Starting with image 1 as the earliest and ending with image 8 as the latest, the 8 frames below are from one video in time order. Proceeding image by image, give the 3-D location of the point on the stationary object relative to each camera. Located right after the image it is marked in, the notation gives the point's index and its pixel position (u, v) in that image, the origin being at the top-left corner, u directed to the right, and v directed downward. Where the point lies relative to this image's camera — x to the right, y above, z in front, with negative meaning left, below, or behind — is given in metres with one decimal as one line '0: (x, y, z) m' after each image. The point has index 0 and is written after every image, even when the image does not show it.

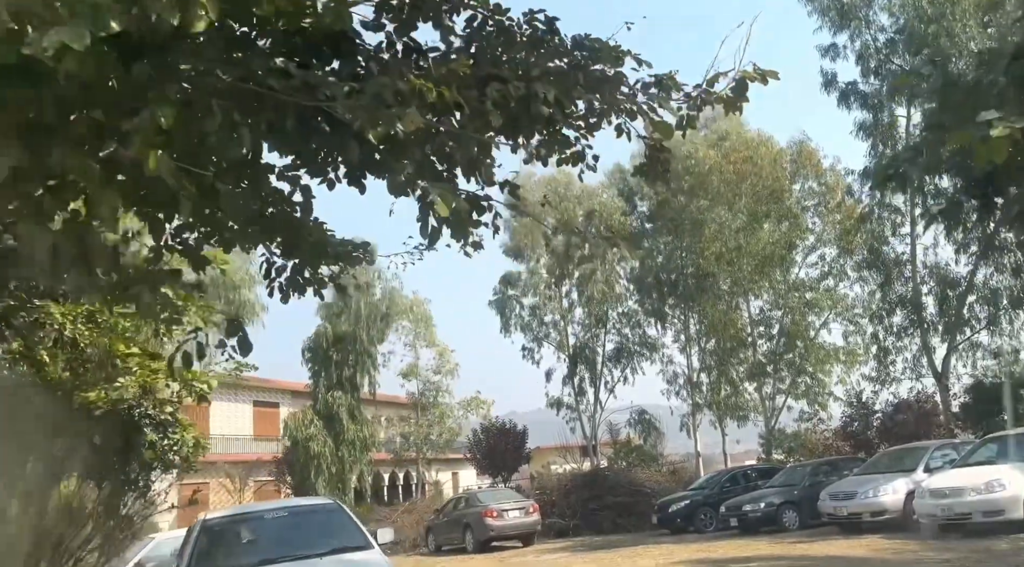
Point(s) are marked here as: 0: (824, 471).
0: (+6.4, -3.9, +17.8) m
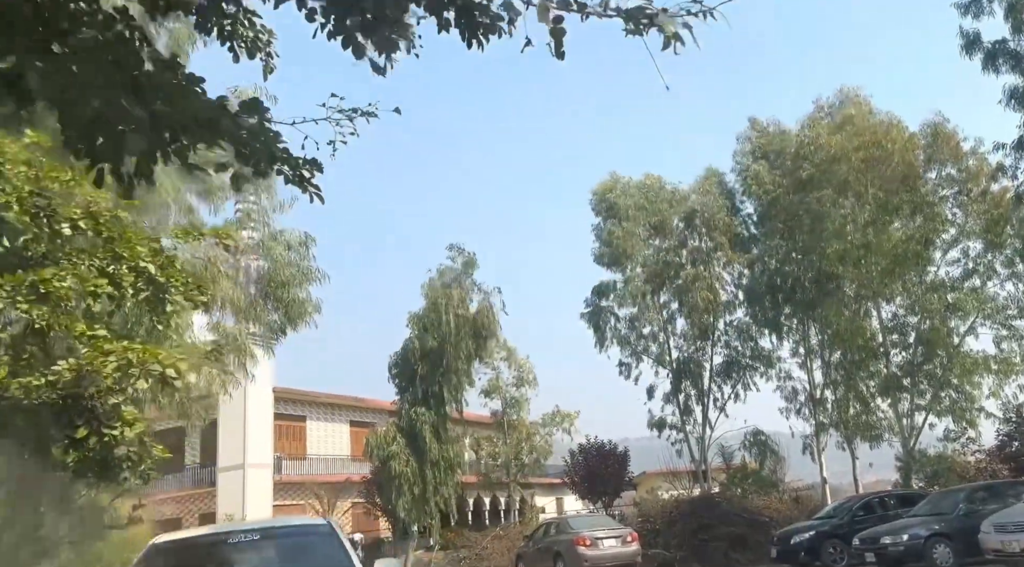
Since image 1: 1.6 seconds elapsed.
0: (+8.0, -3.7, +14.8) m
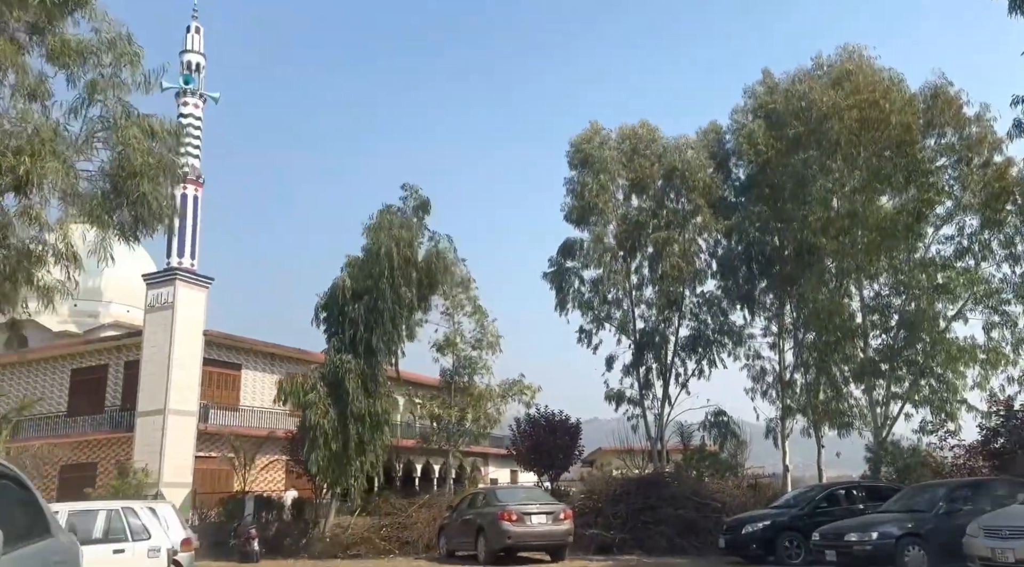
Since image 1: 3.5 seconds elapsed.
0: (+6.7, -3.1, +12.8) m
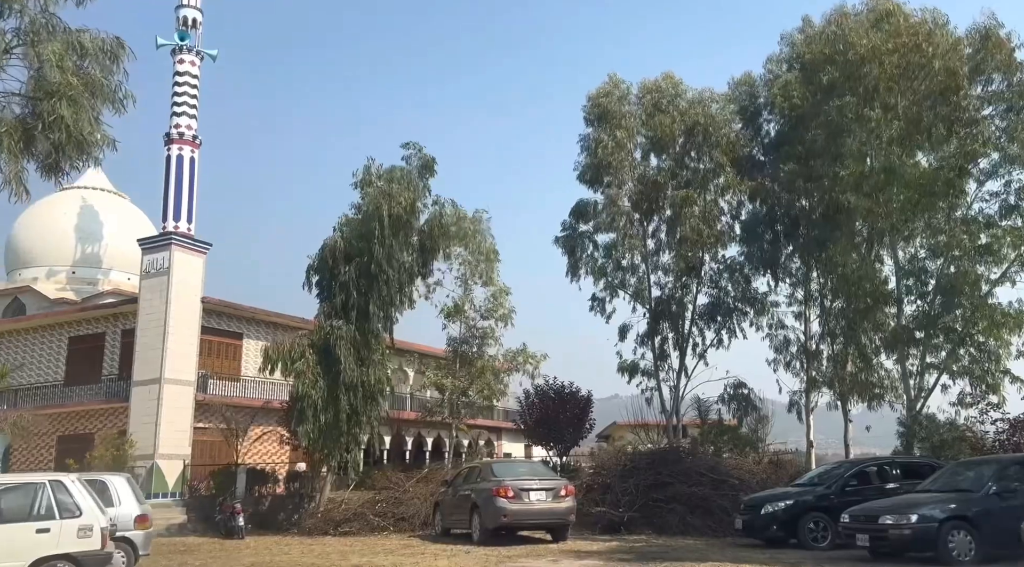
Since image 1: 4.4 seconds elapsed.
0: (+6.5, -2.5, +11.2) m
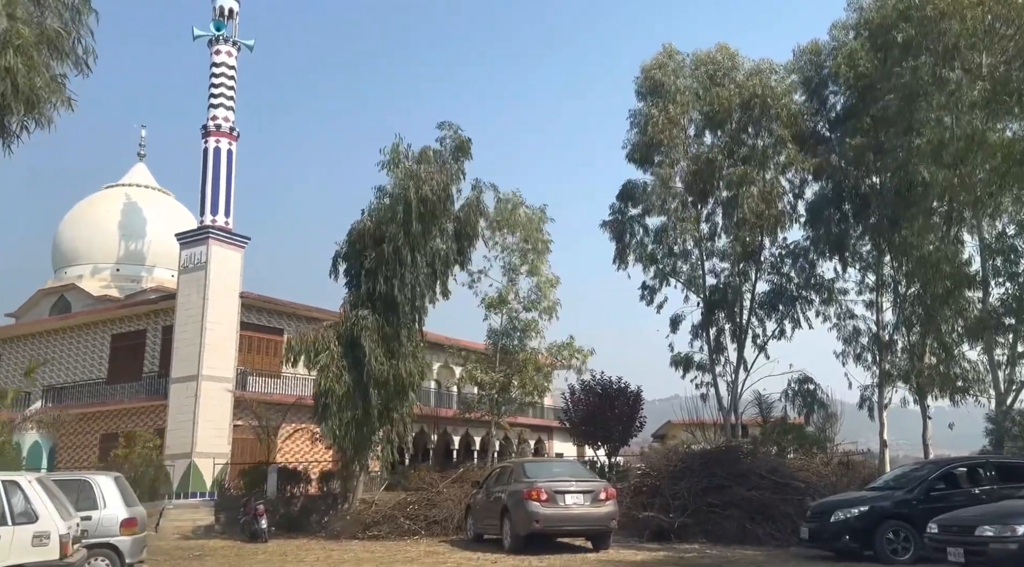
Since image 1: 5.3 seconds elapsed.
0: (+6.8, -2.1, +9.3) m
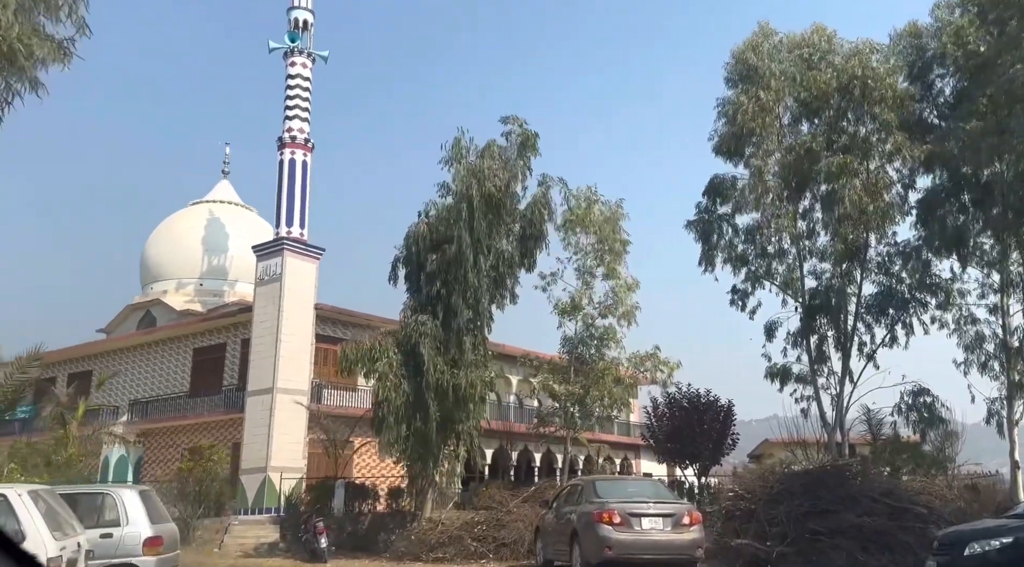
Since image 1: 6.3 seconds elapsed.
0: (+7.2, -1.8, +7.1) m
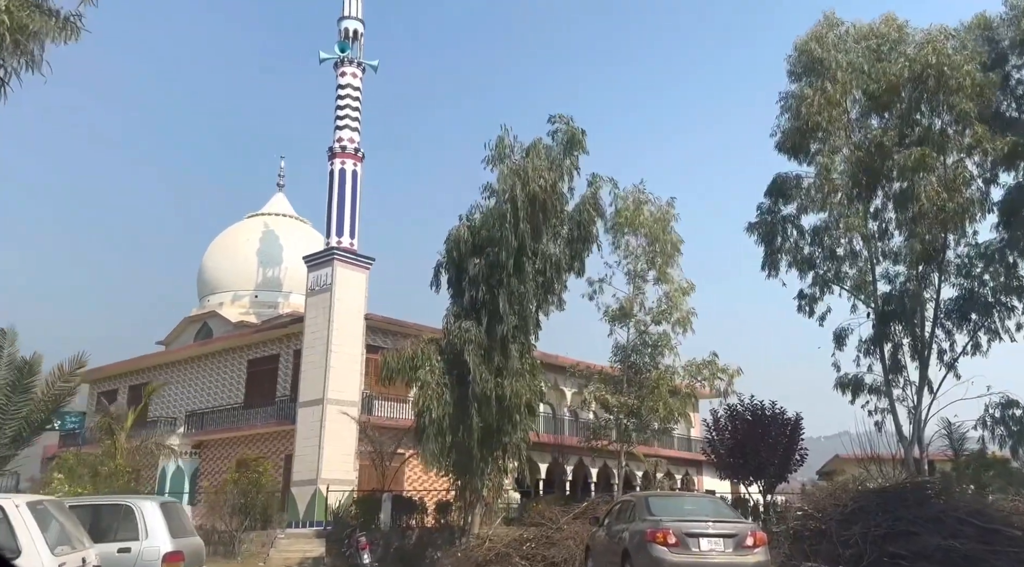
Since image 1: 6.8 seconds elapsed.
0: (+7.5, -1.7, +5.7) m
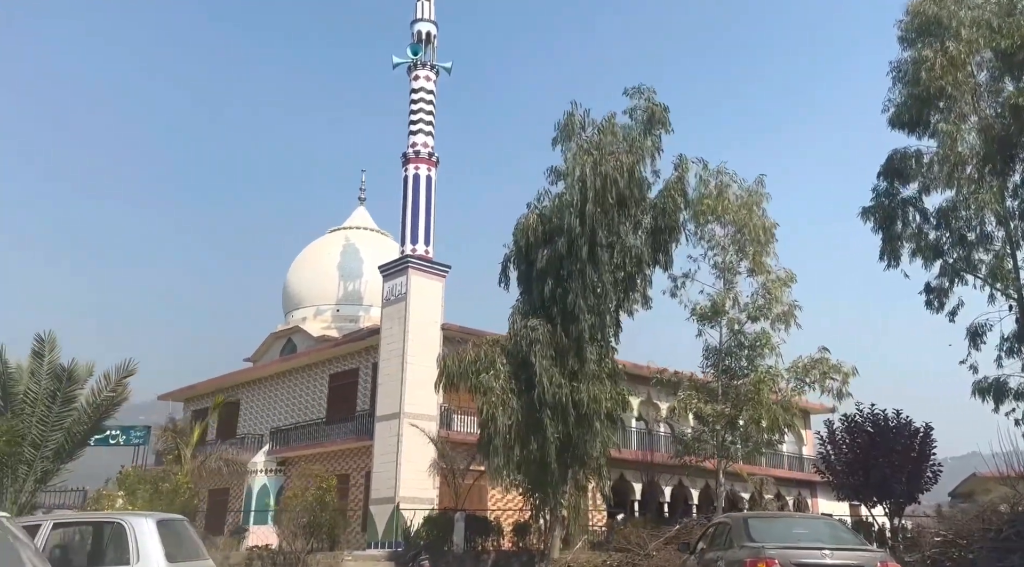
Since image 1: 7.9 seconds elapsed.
0: (+7.5, -1.1, +3.0) m
